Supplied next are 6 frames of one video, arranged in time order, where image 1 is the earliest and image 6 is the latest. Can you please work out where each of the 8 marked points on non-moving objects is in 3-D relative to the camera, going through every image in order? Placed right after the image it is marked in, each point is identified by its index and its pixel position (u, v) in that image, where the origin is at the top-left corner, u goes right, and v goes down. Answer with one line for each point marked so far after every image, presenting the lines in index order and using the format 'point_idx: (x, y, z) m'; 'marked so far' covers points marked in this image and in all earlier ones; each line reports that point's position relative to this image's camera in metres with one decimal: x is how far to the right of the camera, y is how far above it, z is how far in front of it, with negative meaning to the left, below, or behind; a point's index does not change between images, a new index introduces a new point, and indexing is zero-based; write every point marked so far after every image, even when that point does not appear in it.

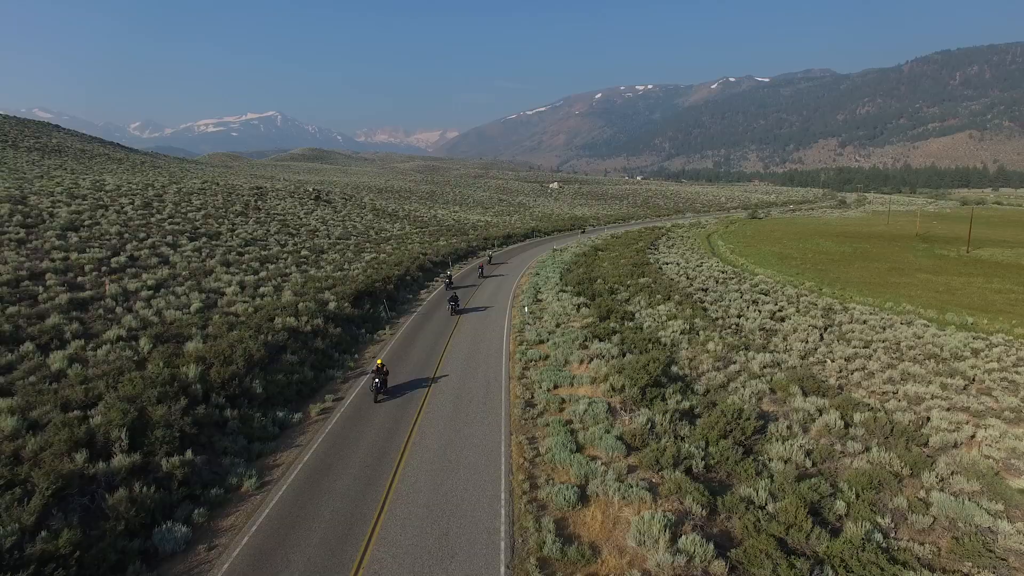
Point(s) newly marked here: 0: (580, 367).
0: (+1.9, -2.2, +17.6) m
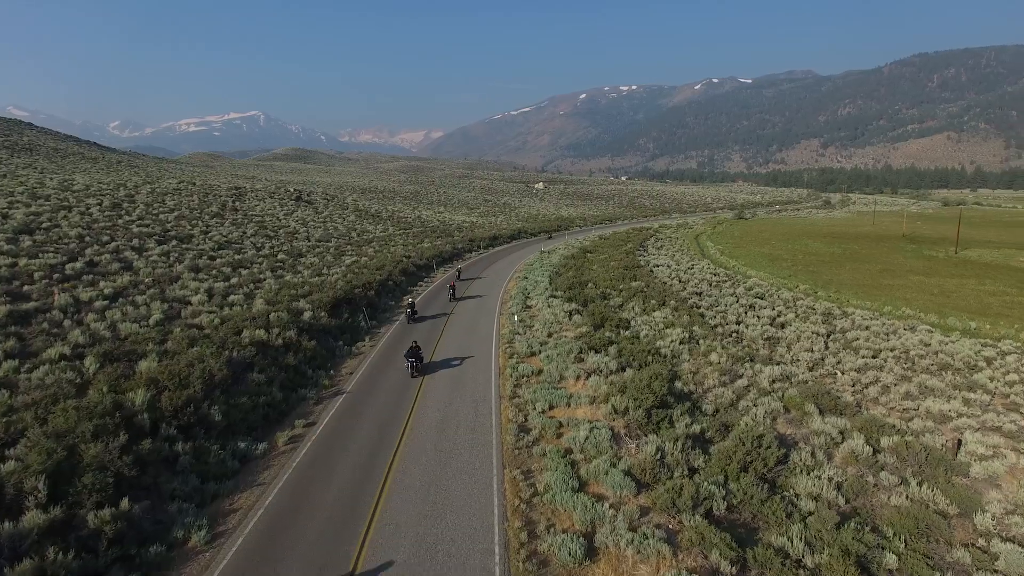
0: (+1.6, -2.5, +16.1) m
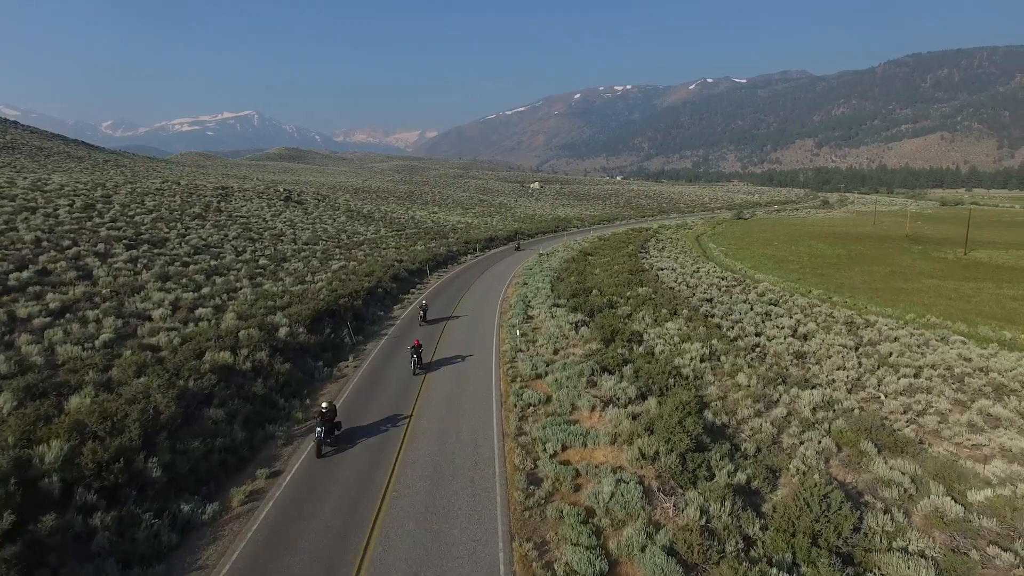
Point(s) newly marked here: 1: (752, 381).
0: (+1.7, -2.8, +13.9) m
1: (+6.6, -2.5, +17.6) m
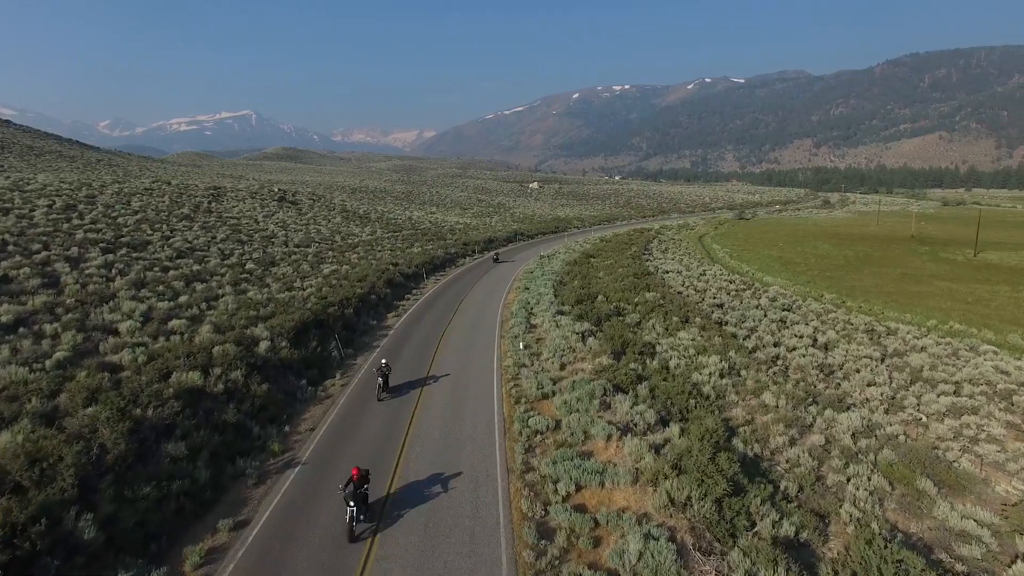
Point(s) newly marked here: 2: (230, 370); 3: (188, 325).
0: (+1.8, -3.1, +12.2) m
1: (+6.7, -2.8, +15.9) m
2: (-6.5, -1.9, +14.7) m
3: (-9.0, -1.0, +17.8) m
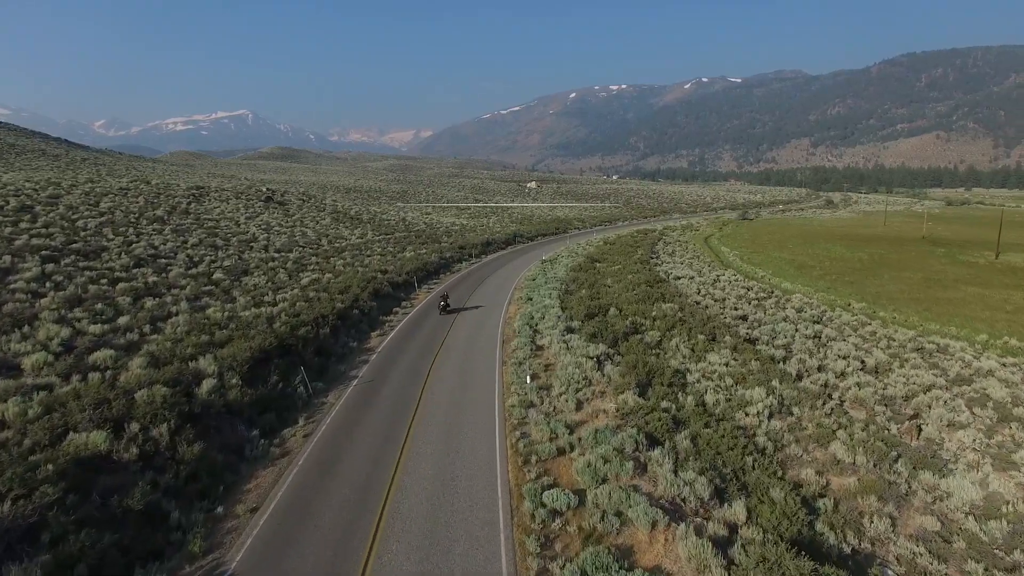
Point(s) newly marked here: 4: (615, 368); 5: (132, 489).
0: (+2.0, -3.6, +8.9) m
1: (+6.8, -3.3, +12.6) m
2: (-6.3, -2.4, +11.3) m
3: (-8.9, -1.5, +14.4) m
4: (+2.9, -2.2, +18.1) m
5: (-5.6, -2.9, +9.4) m
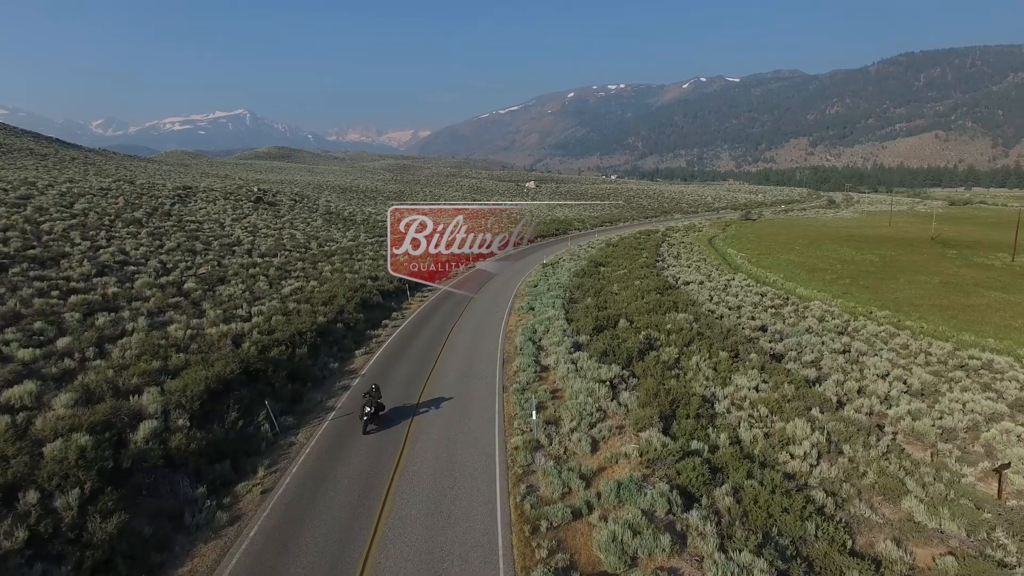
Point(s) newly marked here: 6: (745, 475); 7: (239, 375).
0: (+2.1, -4.0, +6.5) m
1: (+6.9, -3.7, +10.3) m
2: (-6.3, -2.8, +9.0) m
3: (-8.8, -1.9, +12.0) m
4: (+2.9, -2.6, +15.7) m
5: (-5.5, -3.3, +7.0) m
6: (+4.2, -3.3, +11.5) m
7: (-6.1, -1.9, +14.5) m
